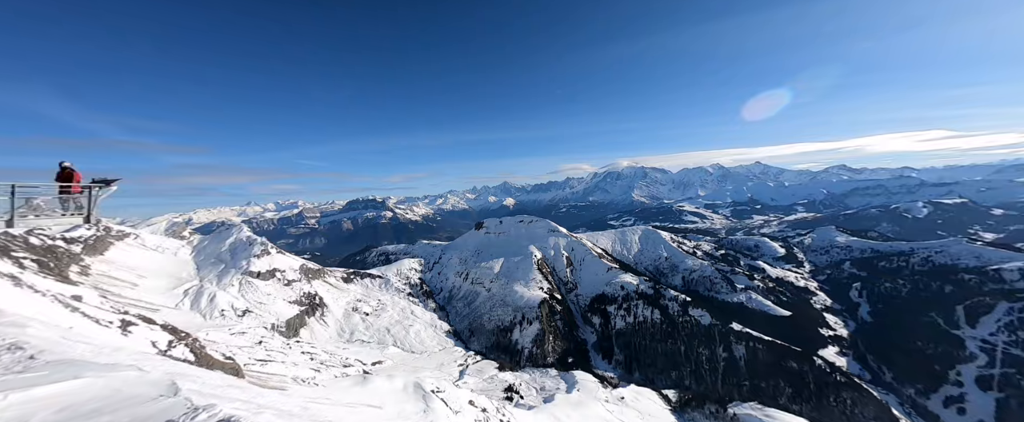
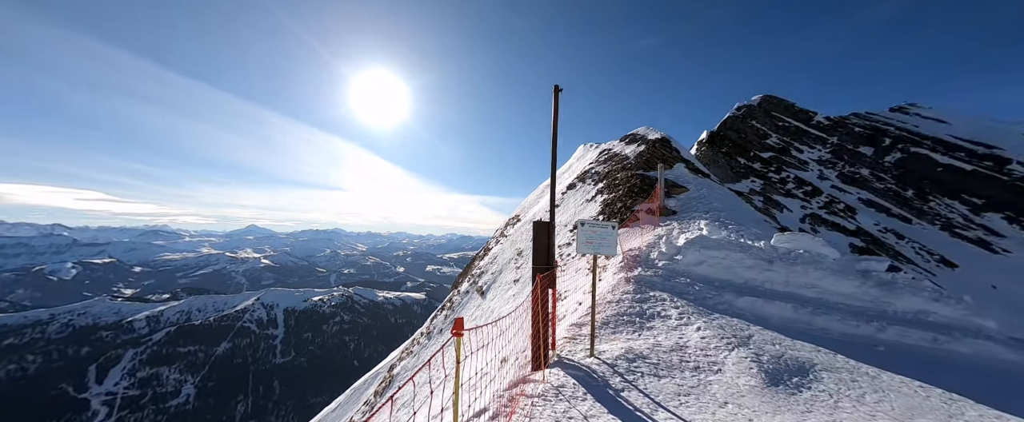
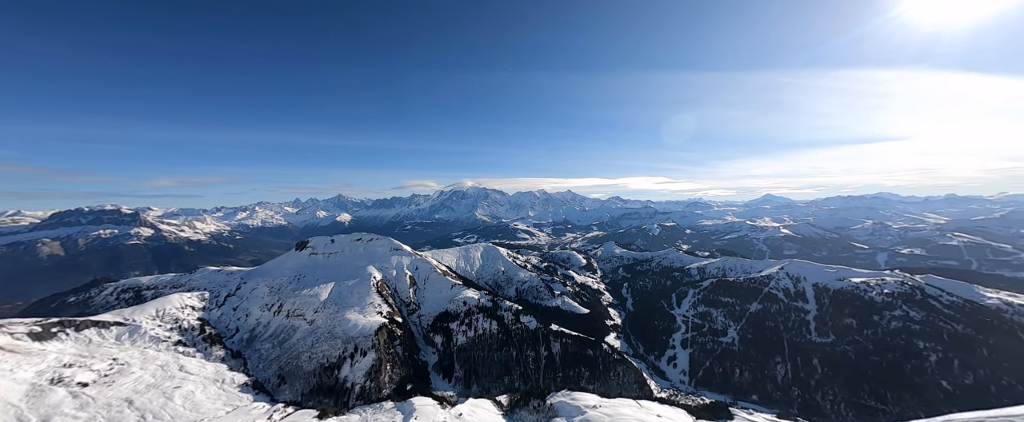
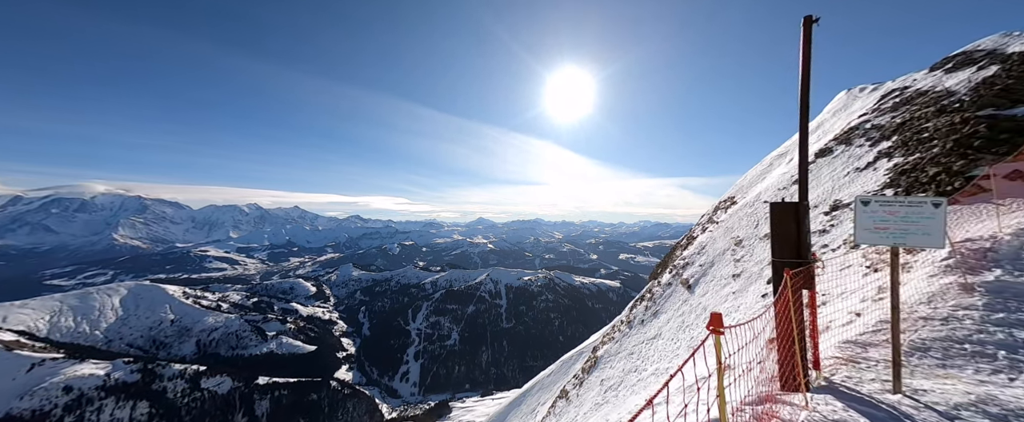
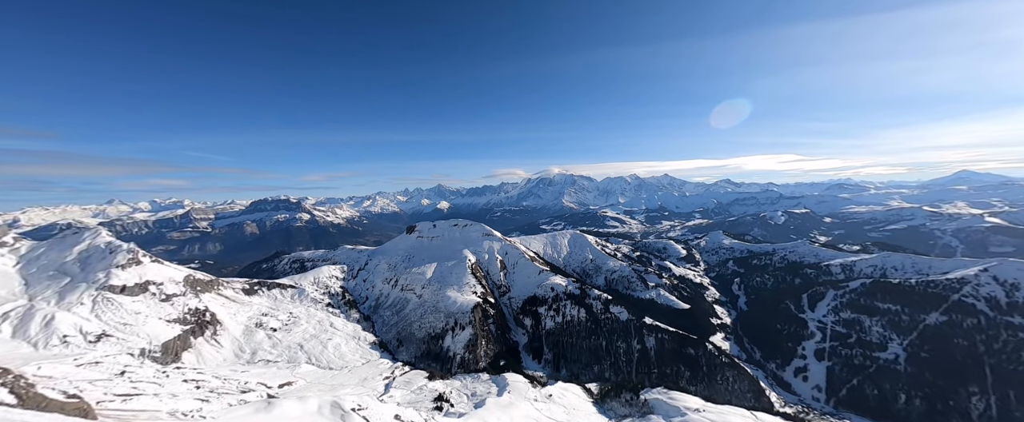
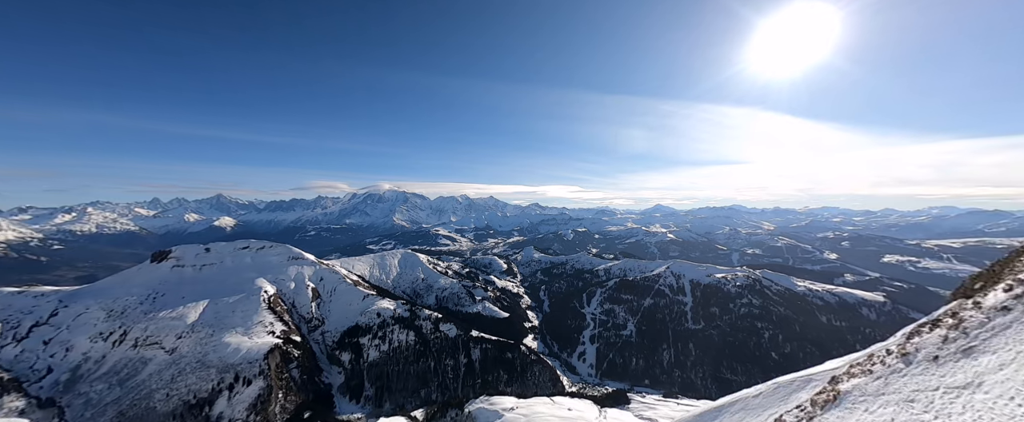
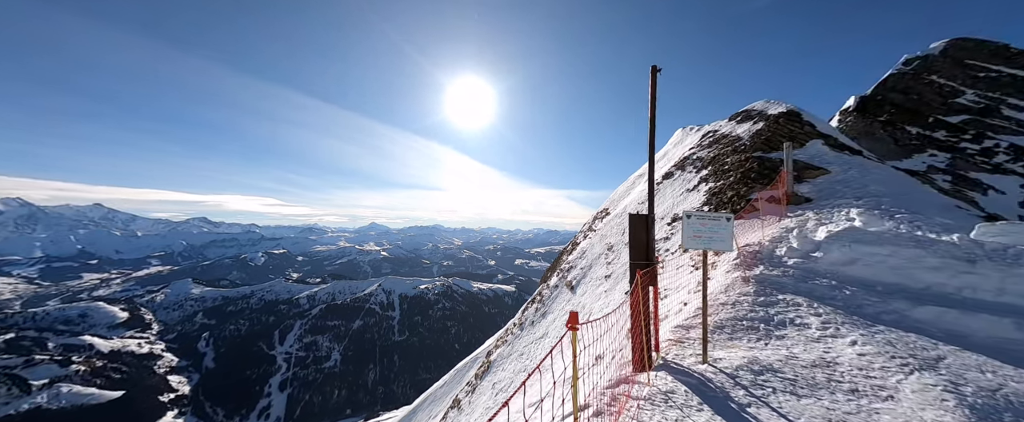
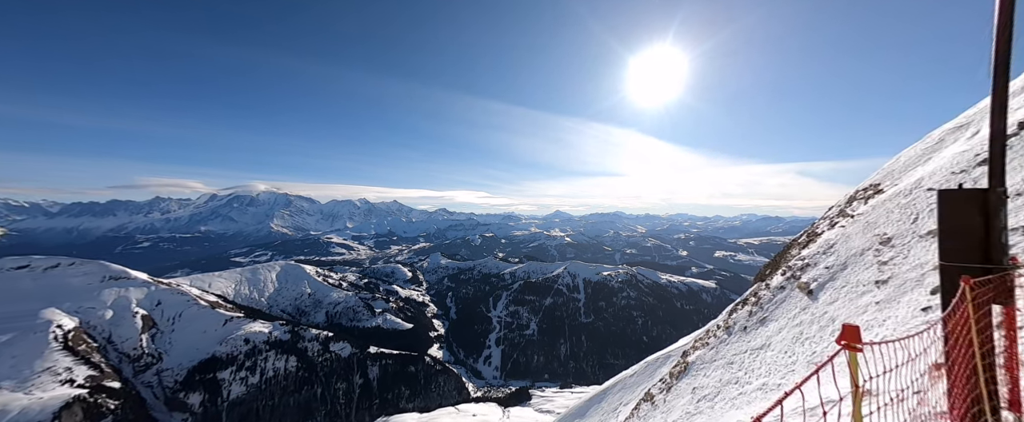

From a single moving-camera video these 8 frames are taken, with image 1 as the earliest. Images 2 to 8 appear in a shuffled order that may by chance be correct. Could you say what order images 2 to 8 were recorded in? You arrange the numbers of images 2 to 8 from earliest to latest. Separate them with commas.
5, 3, 6, 8, 4, 7, 2
